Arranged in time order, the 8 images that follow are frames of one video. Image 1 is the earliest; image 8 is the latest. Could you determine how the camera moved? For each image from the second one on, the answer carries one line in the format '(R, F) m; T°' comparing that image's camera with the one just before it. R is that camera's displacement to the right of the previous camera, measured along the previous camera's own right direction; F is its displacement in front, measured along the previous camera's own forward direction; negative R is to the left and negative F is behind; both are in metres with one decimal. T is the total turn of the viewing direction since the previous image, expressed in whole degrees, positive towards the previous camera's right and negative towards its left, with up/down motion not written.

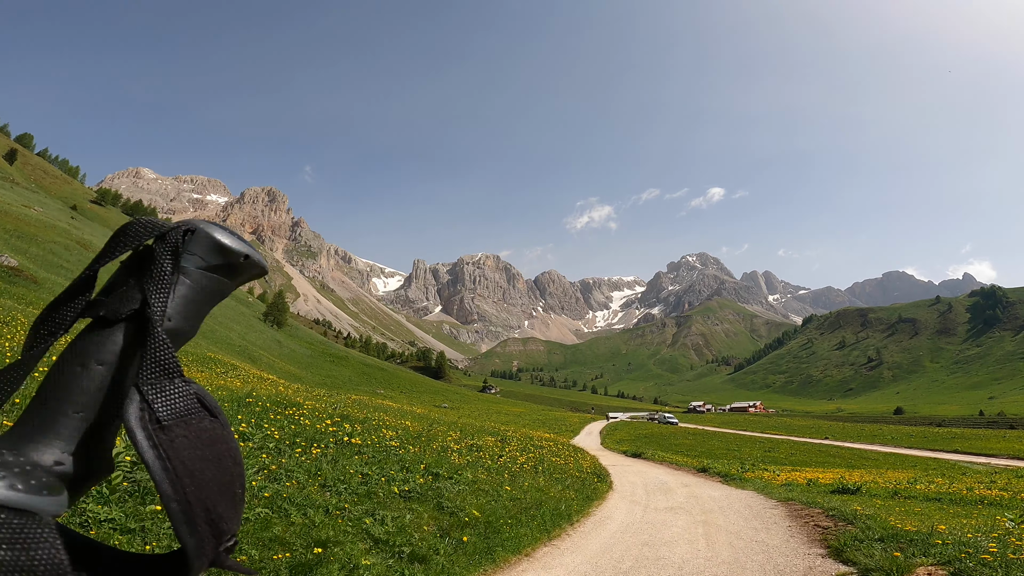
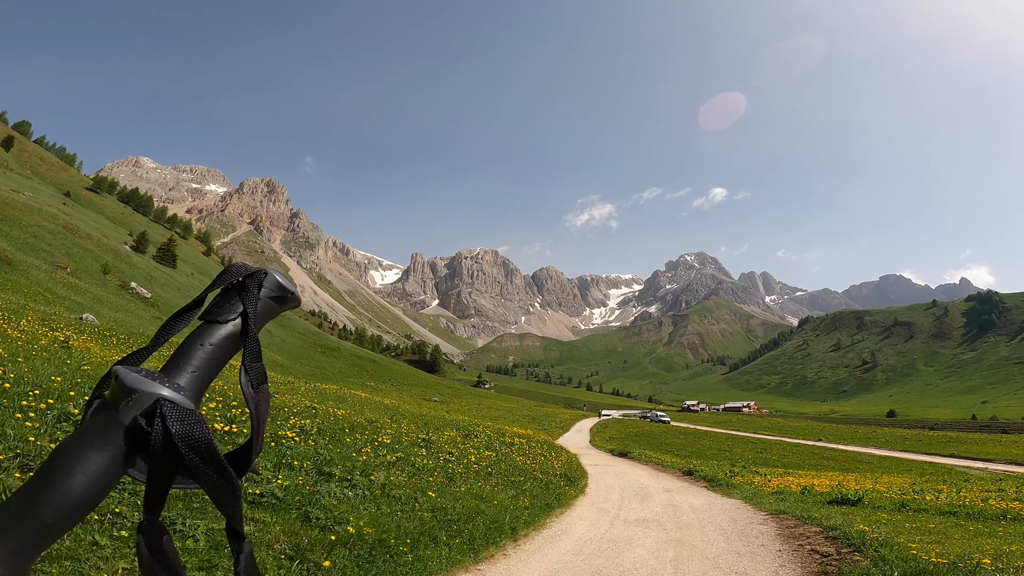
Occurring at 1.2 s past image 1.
(+1.1, +1.7) m; 0°
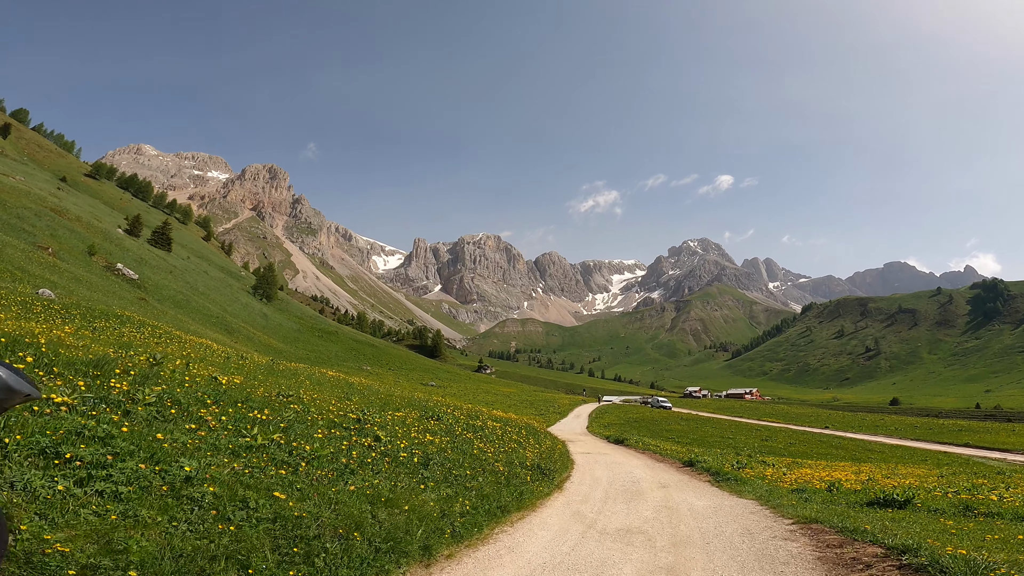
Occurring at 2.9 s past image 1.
(+1.0, +2.5) m; 0°
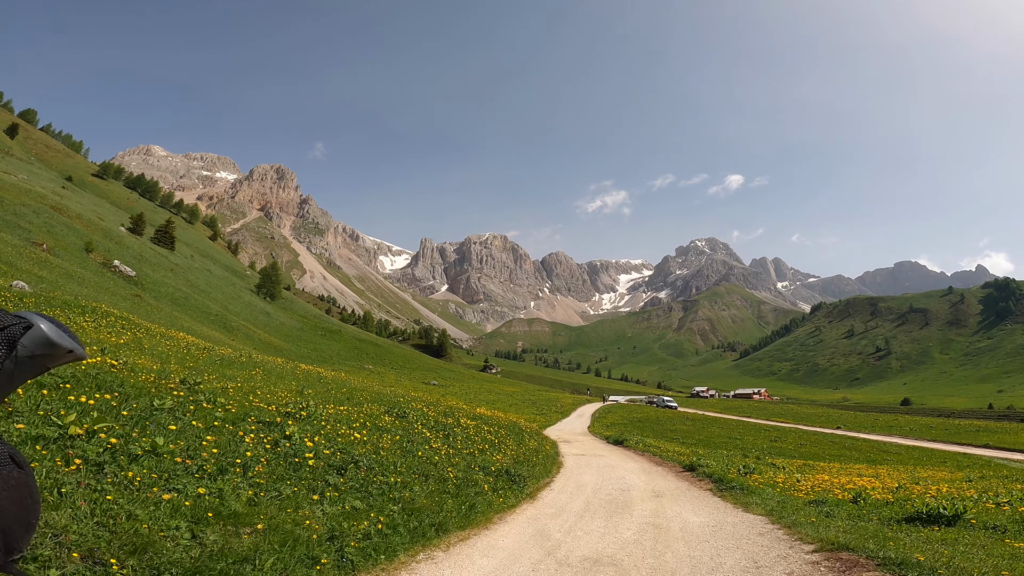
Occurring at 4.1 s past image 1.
(+0.9, +1.7) m; -1°
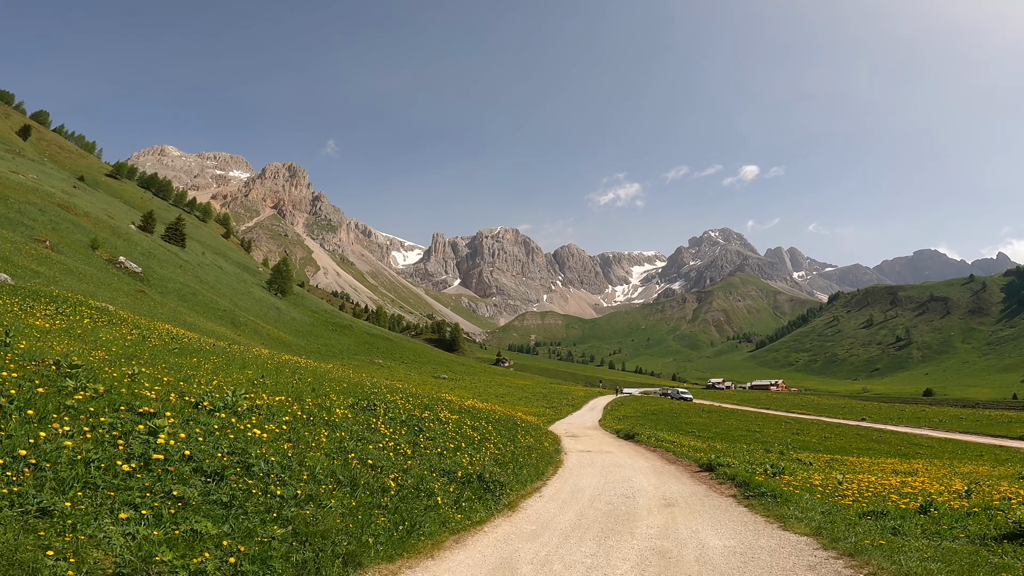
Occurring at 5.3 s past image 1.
(+0.7, +1.9) m; -2°
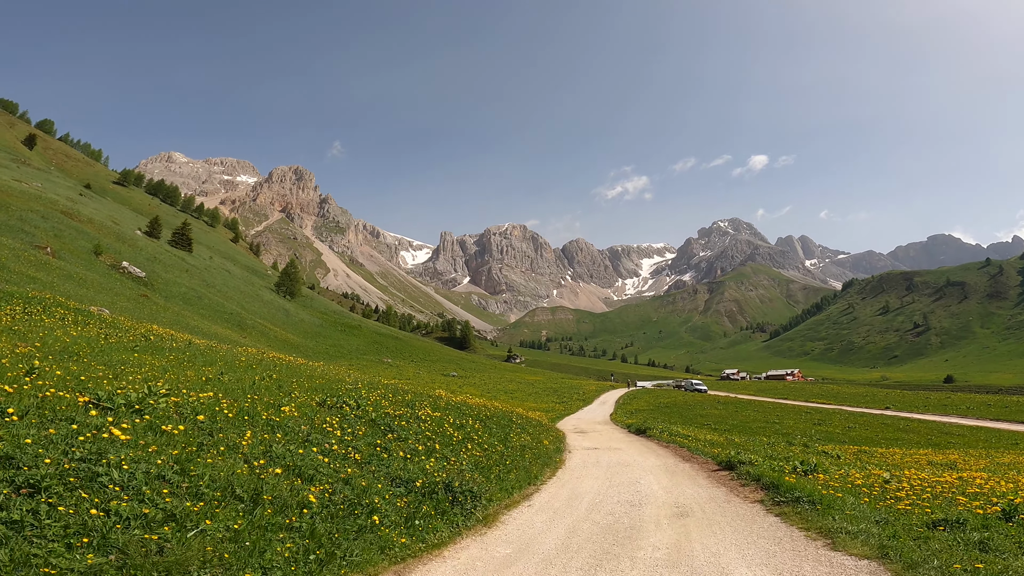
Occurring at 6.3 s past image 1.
(+0.6, +1.5) m; -1°
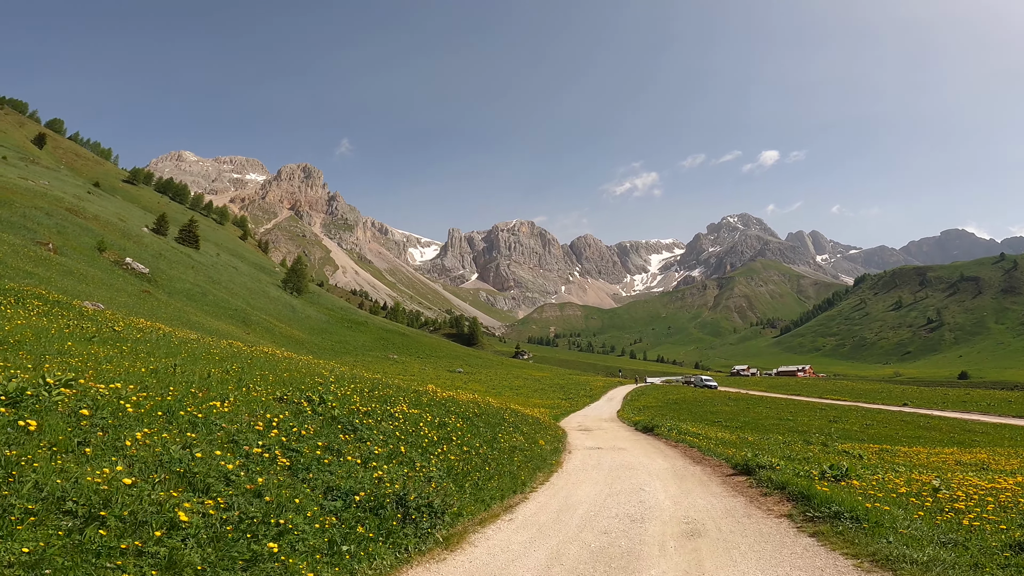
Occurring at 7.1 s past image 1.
(+0.5, +1.3) m; -1°
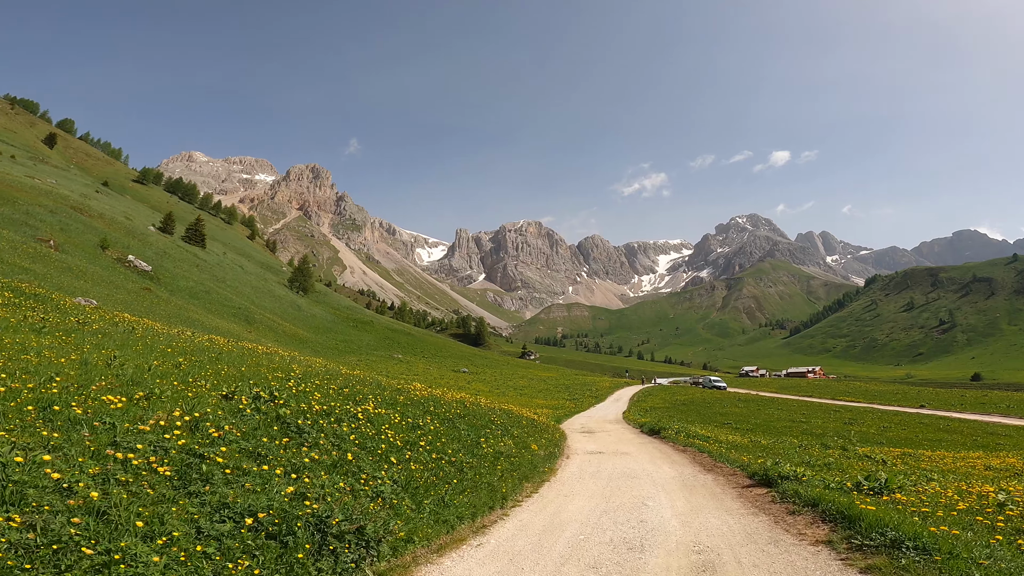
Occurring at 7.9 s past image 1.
(+0.5, +1.3) m; -1°
